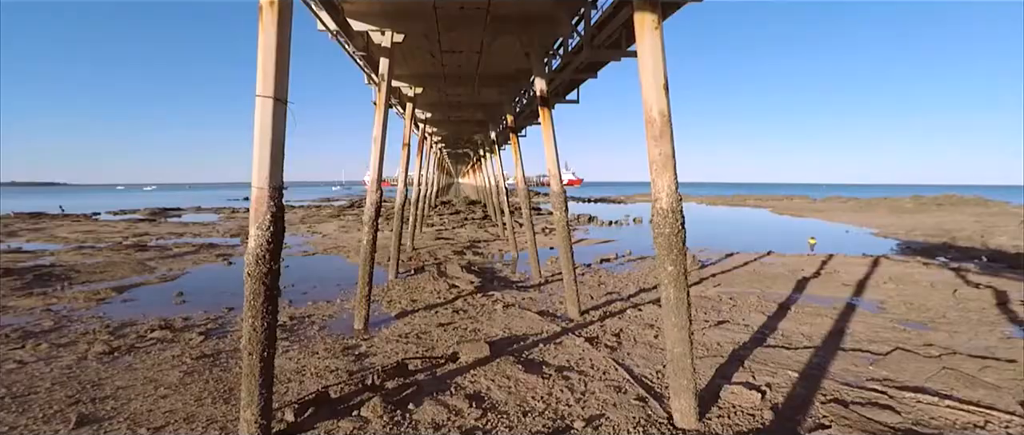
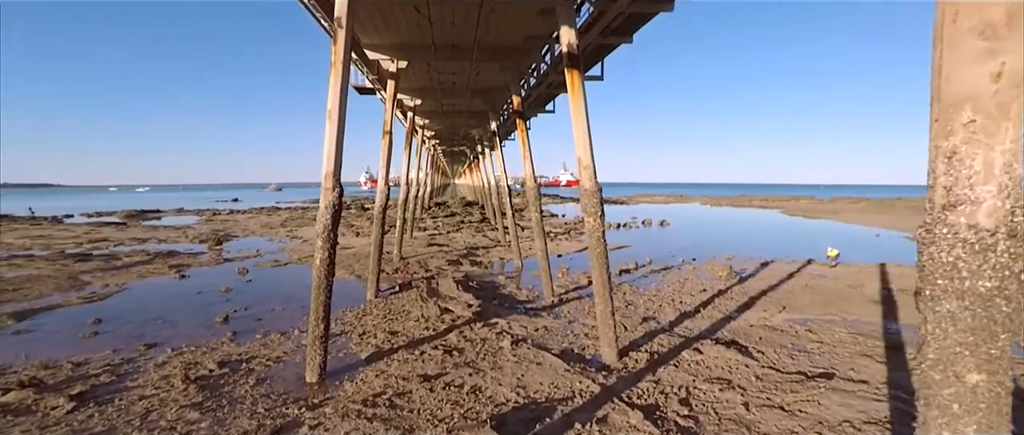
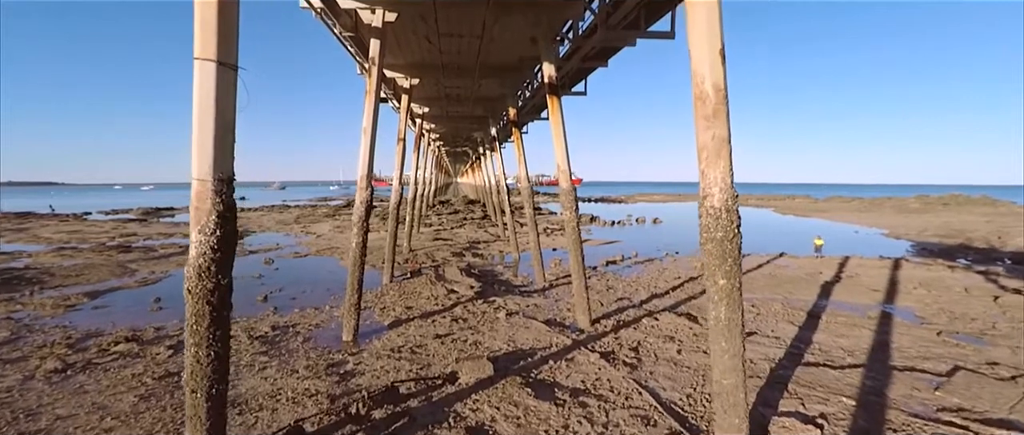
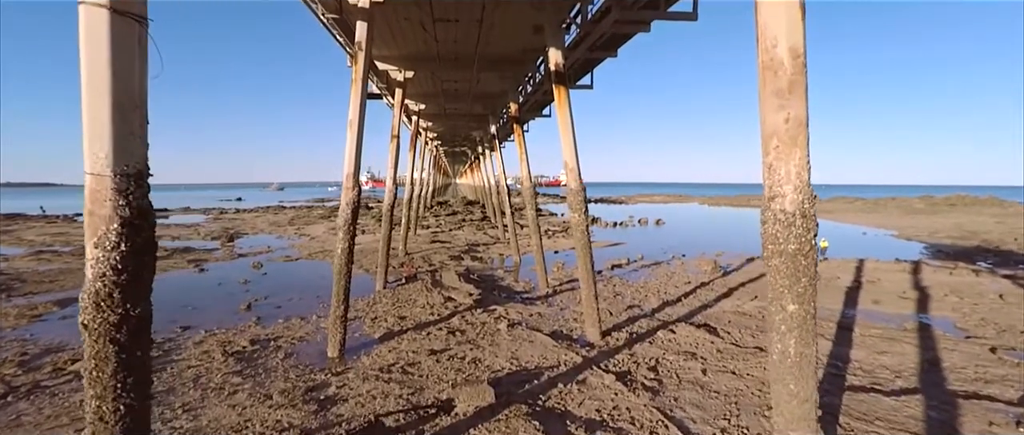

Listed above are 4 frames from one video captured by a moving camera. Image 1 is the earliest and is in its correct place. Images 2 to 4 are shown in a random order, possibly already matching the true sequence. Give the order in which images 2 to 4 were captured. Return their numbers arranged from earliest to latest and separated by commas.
3, 4, 2
